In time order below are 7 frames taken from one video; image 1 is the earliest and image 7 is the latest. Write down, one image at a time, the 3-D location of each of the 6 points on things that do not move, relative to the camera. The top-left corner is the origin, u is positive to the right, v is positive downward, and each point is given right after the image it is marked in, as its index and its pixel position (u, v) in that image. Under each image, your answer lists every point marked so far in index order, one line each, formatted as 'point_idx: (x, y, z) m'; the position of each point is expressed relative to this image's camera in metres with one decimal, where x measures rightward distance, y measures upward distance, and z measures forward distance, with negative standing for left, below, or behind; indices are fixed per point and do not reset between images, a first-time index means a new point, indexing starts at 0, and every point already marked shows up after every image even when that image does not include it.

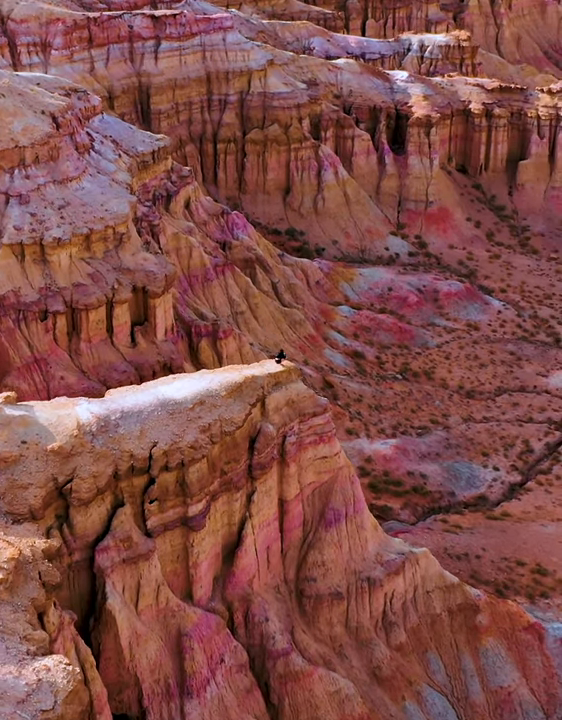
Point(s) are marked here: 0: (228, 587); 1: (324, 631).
0: (-0.8, -3.4, +17.4) m
1: (+0.7, -4.2, +18.6) m
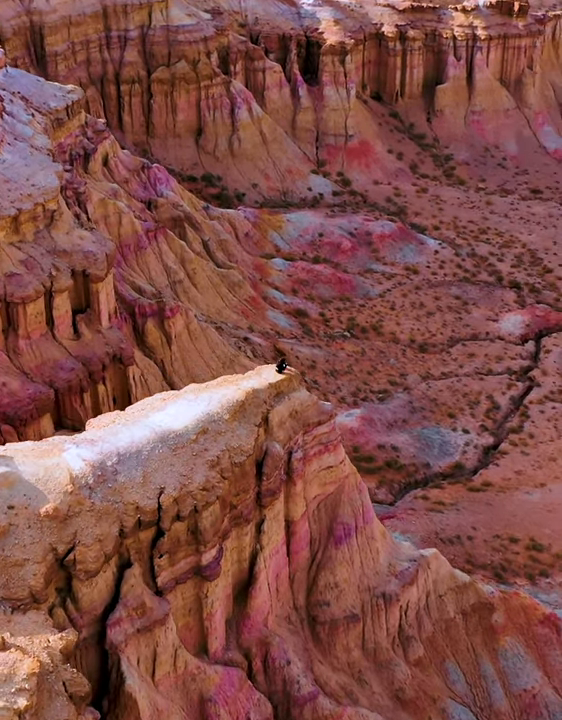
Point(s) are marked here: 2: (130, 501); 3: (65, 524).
0: (-0.5, -3.5, +15.4) m
1: (+0.9, -4.2, +16.8) m
2: (-1.7, -1.6, +13.2) m
3: (-2.3, -1.8, +12.7) m
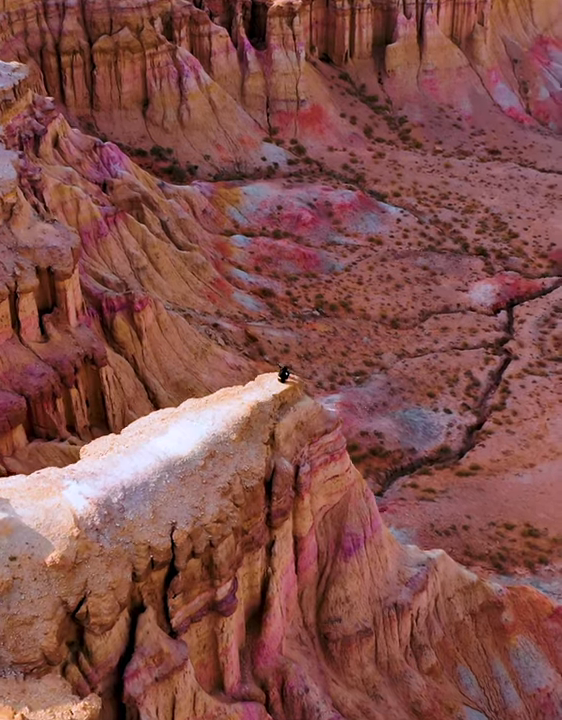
0: (-0.3, -3.7, +14.4) m
1: (+1.0, -4.2, +15.9) m
2: (-1.4, -1.8, +12.1) m
3: (-2.0, -2.1, +11.6) m
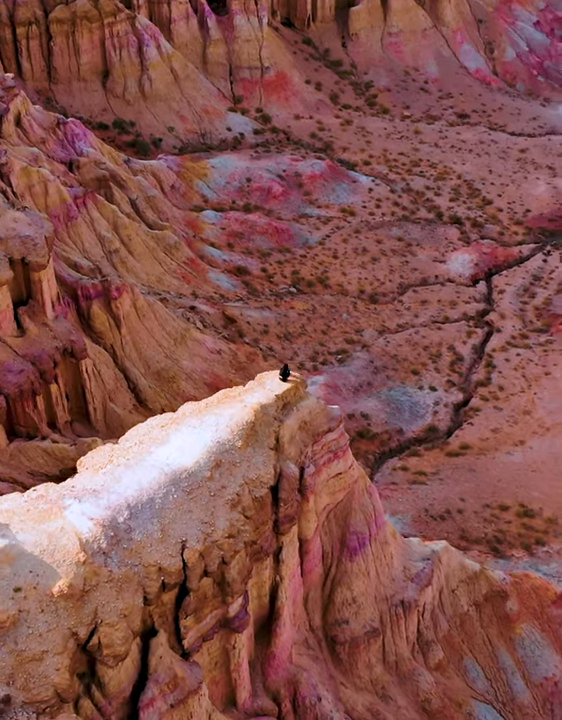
0: (-0.1, -3.7, +13.8) m
1: (+1.1, -4.1, +15.4) m
2: (-1.3, -2.0, +11.5) m
3: (-1.8, -2.2, +10.9) m
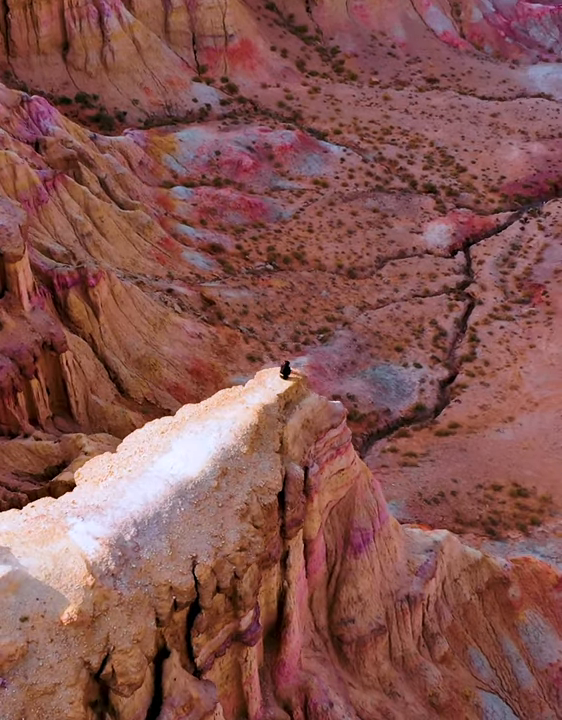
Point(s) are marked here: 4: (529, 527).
0: (0.0, -3.6, +13.4) m
1: (+1.2, -4.0, +15.1) m
2: (-1.1, -2.0, +10.9) m
3: (-1.6, -2.4, +10.4) m
4: (+4.2, -2.8, +19.8) m
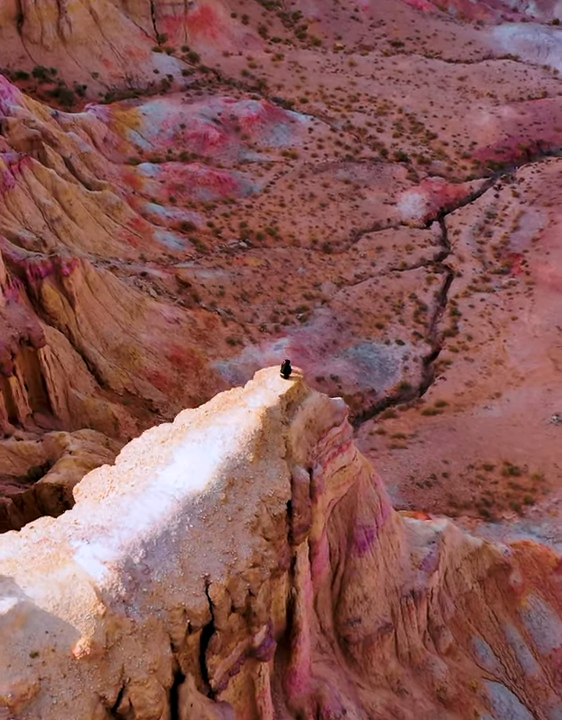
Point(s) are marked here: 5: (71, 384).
0: (+0.1, -3.6, +13.0) m
1: (+1.2, -3.9, +14.7) m
2: (-0.9, -2.2, +10.4) m
3: (-1.4, -2.5, +9.9) m
4: (+4.0, -2.4, +19.4) m
5: (-3.4, -0.4, +19.2) m
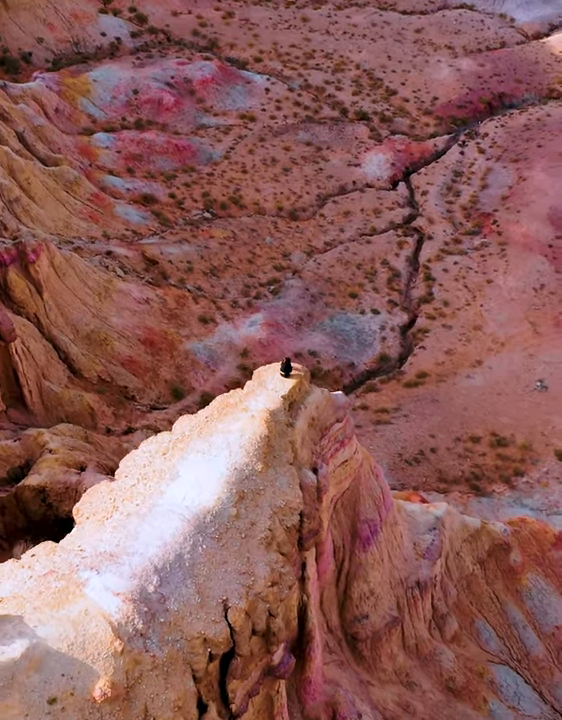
0: (+0.3, -3.6, +12.5) m
1: (+1.3, -3.7, +14.3) m
2: (-0.7, -2.3, +9.8) m
3: (-1.2, -2.7, +9.3) m
4: (+3.8, -1.9, +19.1) m
5: (-3.7, -0.2, +18.4) m
